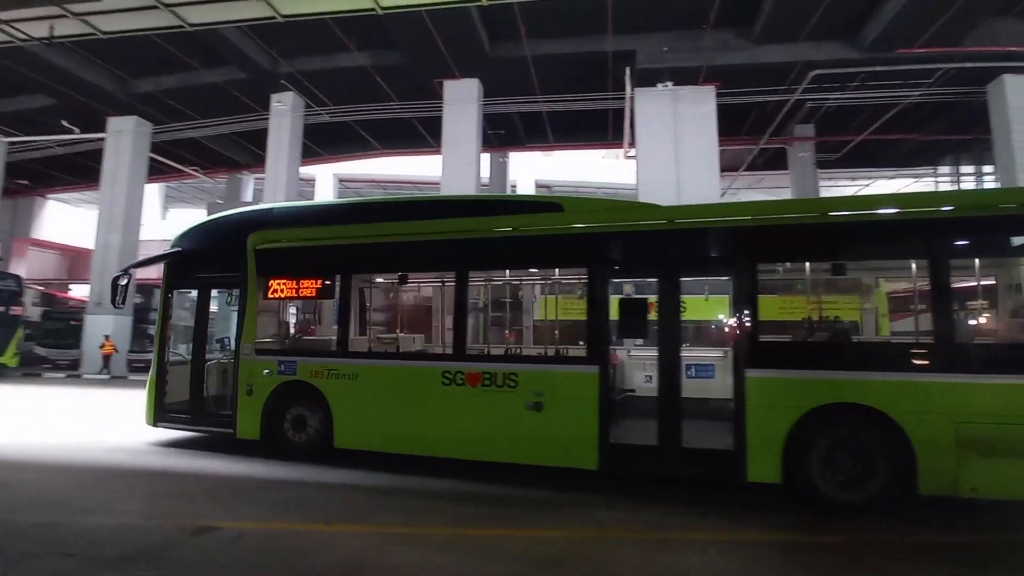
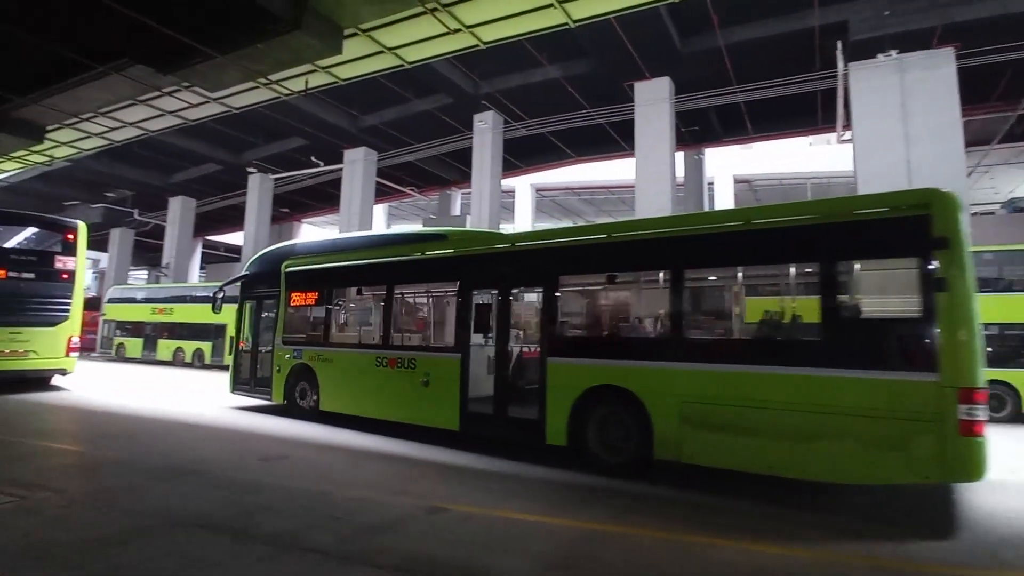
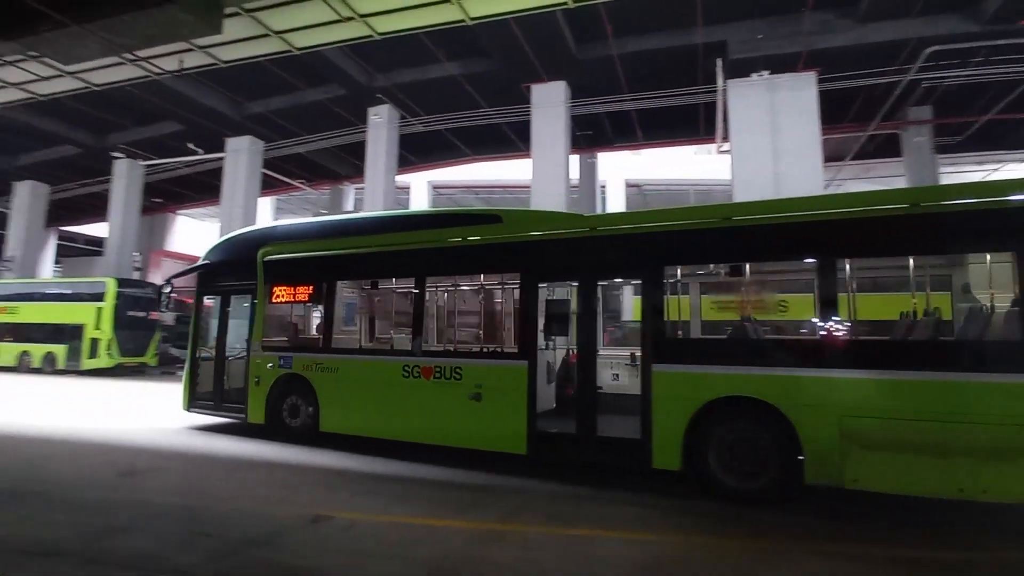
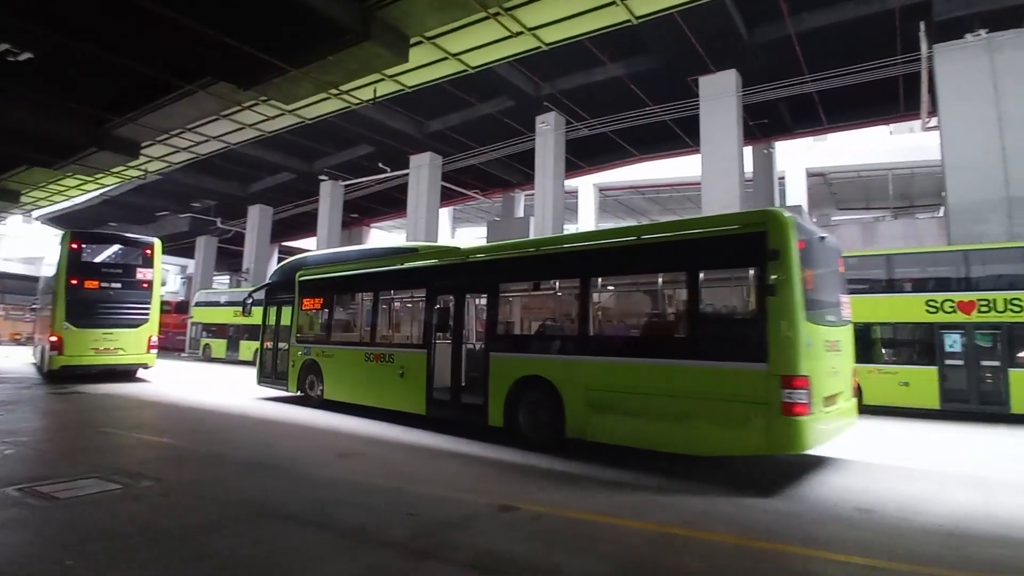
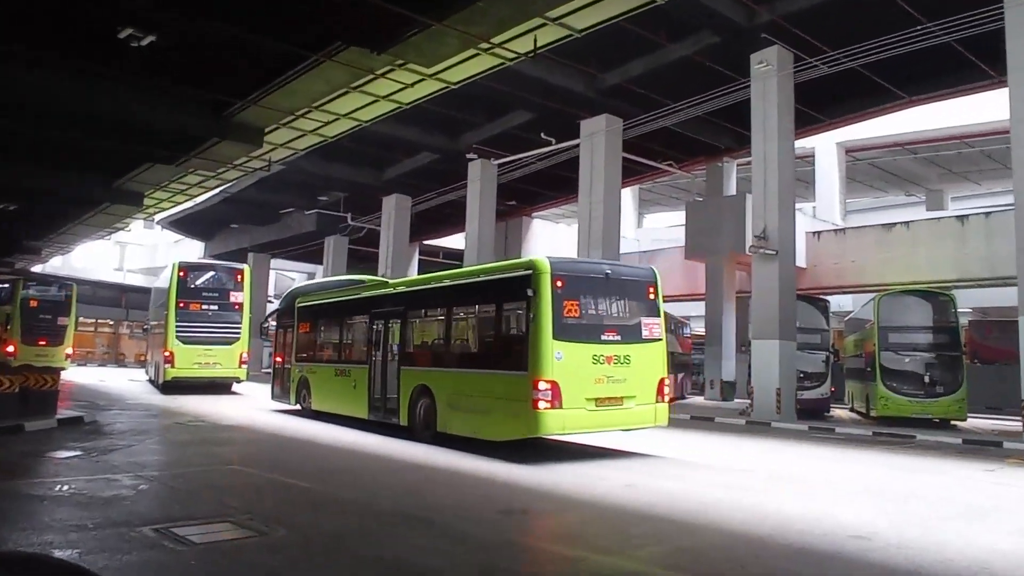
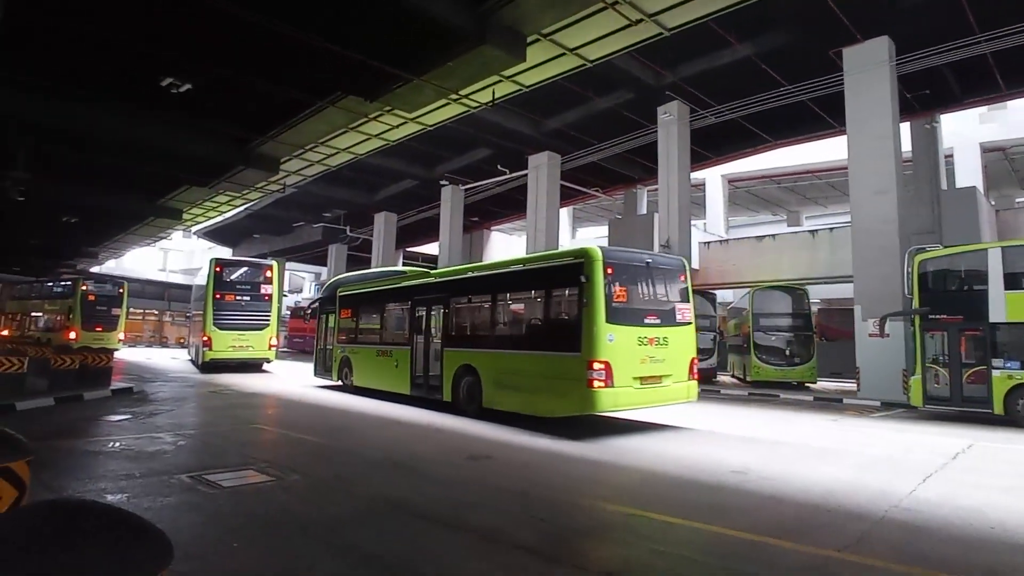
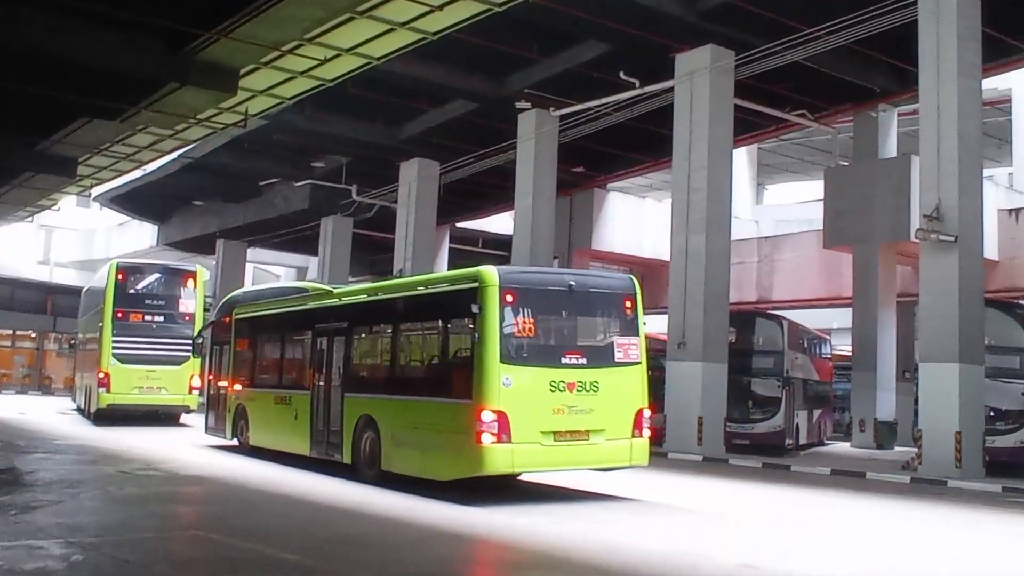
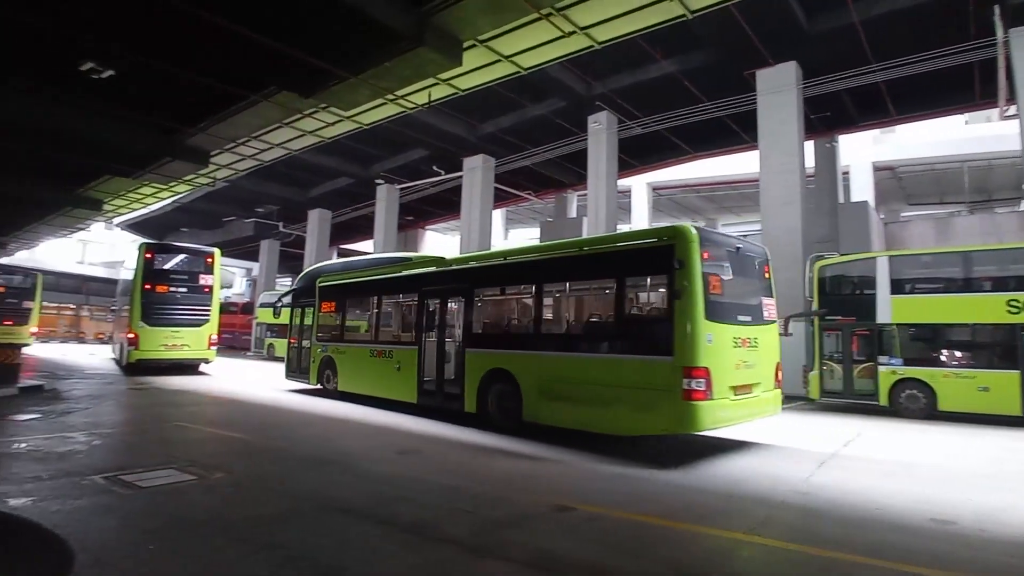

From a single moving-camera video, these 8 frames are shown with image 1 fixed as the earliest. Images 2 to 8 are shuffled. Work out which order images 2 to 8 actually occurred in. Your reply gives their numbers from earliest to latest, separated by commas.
3, 2, 4, 8, 6, 5, 7
